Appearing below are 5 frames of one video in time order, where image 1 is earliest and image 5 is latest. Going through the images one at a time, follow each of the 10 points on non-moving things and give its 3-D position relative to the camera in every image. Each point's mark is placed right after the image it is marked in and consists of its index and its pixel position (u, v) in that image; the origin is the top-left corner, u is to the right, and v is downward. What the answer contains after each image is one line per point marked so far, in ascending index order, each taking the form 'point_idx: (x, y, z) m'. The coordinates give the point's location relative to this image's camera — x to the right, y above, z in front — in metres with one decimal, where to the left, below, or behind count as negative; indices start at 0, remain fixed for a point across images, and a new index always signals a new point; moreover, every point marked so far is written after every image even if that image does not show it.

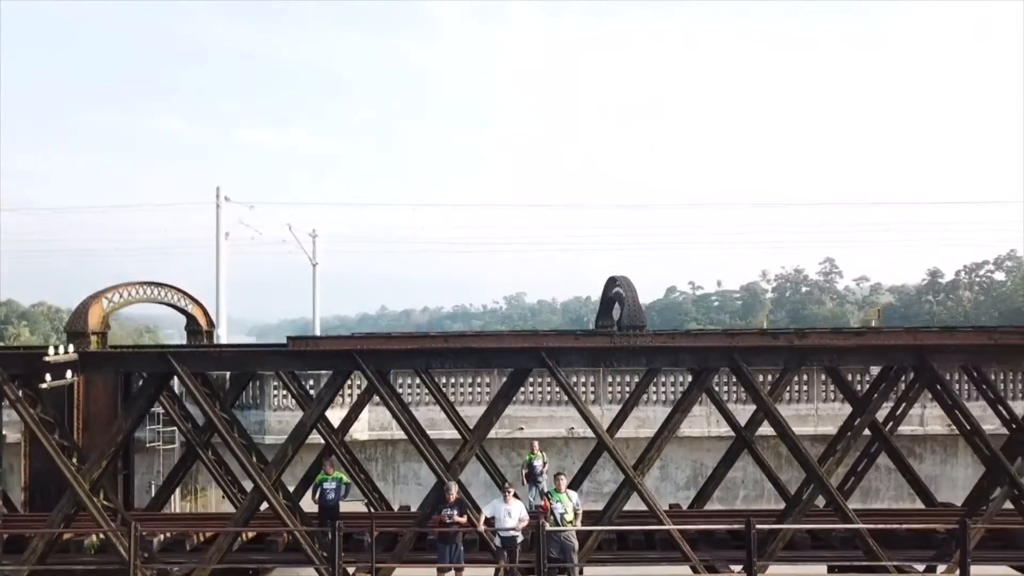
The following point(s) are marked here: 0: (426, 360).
0: (-0.5, -0.4, +5.3) m
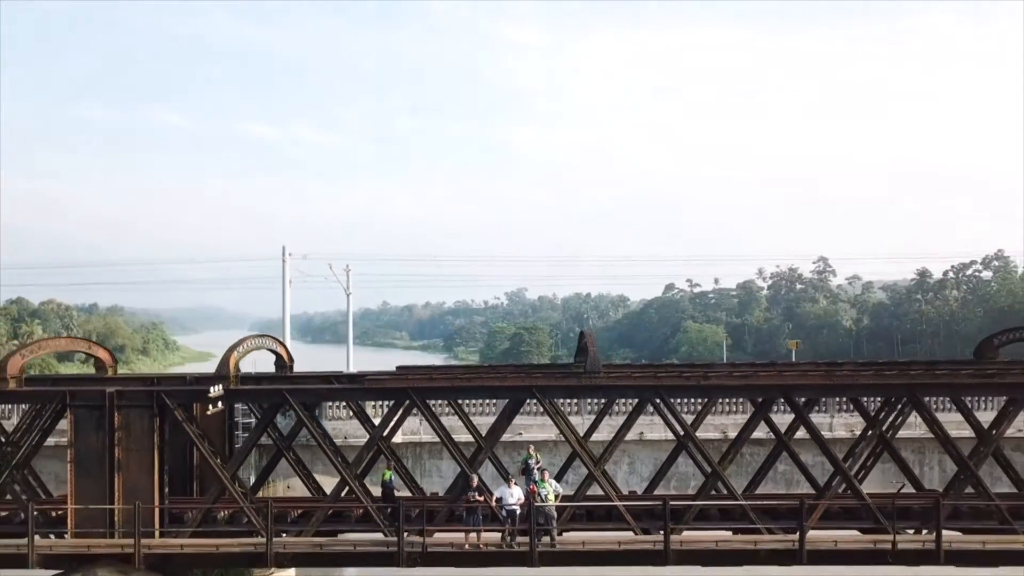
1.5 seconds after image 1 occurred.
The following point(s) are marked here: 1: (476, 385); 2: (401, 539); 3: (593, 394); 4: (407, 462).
0: (-0.5, -1.0, +7.8) m
1: (-0.4, -0.9, +7.8) m
2: (-1.0, -2.2, +7.4) m
3: (+0.7, -1.0, +7.7) m
4: (-1.6, -2.7, +12.7) m
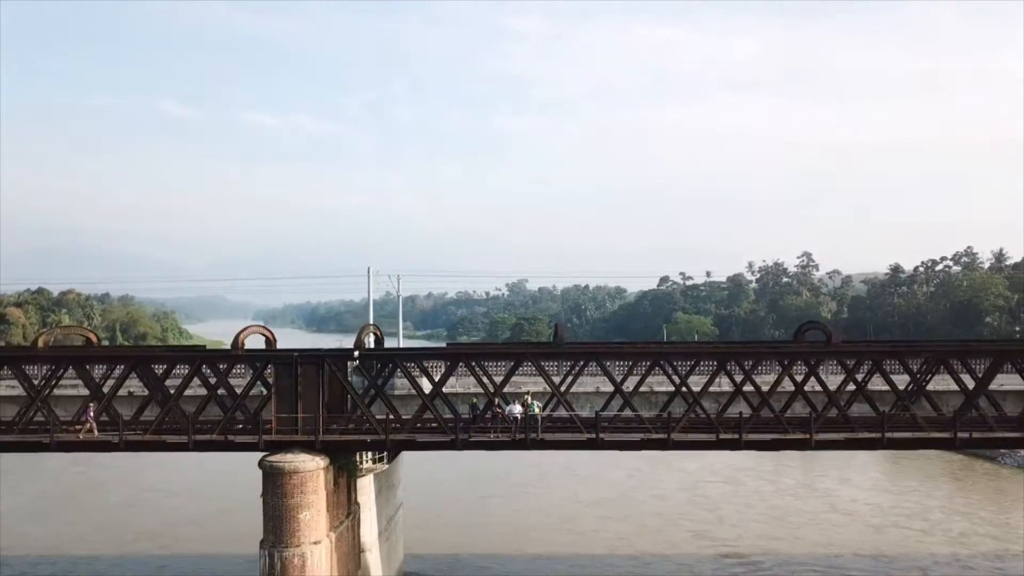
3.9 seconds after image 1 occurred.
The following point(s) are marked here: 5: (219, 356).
0: (-0.5, -1.1, +14.1) m
1: (-0.3, -1.1, +14.0) m
2: (-0.9, -2.4, +13.6) m
3: (+0.8, -1.1, +13.9) m
4: (-1.6, -2.8, +18.9) m
5: (-5.2, -1.2, +14.6) m
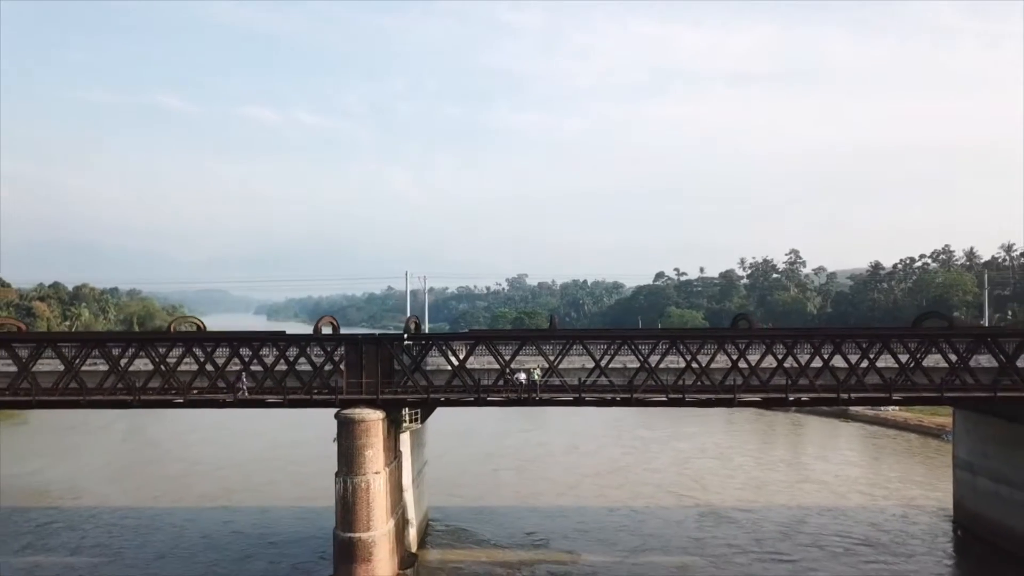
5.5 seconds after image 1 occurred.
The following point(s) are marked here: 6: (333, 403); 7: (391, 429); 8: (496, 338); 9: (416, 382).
0: (-0.3, -1.1, +19.1) m
1: (-0.1, -1.1, +19.1) m
2: (-0.8, -2.4, +18.7) m
3: (+0.9, -1.2, +19.0) m
4: (-1.4, -2.8, +24.0) m
5: (-5.0, -1.2, +19.6) m
6: (-4.1, -2.6, +18.7) m
7: (-2.9, -3.4, +19.8) m
8: (-0.4, -1.2, +19.0) m
9: (-2.3, -2.3, +20.0) m
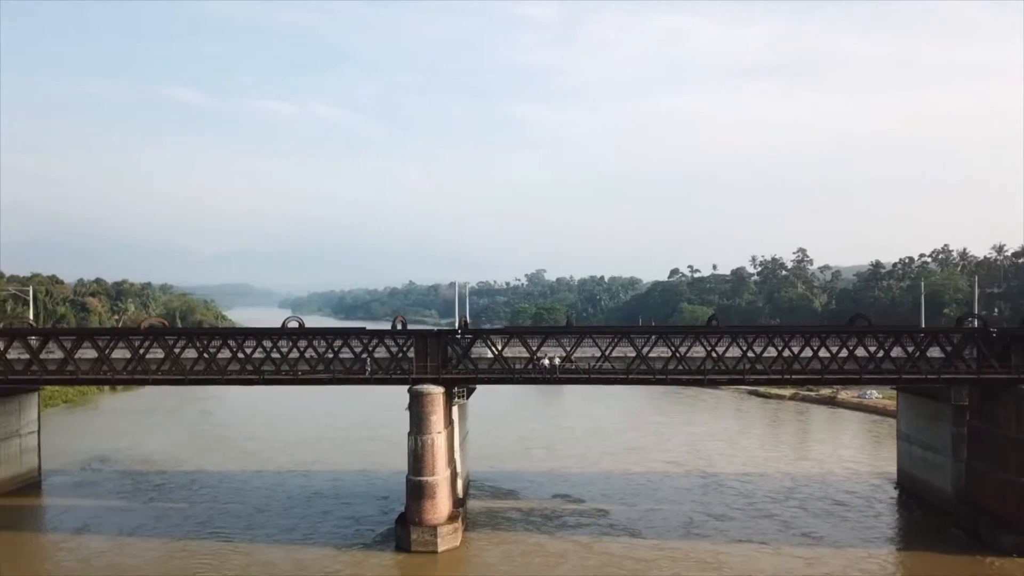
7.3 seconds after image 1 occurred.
0: (+0.5, -1.4, +25.4) m
1: (+0.7, -1.3, +25.4) m
2: (0.0, -2.7, +25.0) m
3: (+1.8, -1.4, +25.3) m
4: (-0.5, -3.0, +30.4) m
5: (-4.2, -1.4, +26.0) m
6: (-3.2, -2.8, +25.1) m
7: (-2.0, -3.6, +26.1) m
8: (+0.4, -1.4, +25.3) m
9: (-1.5, -2.5, +26.3) m
